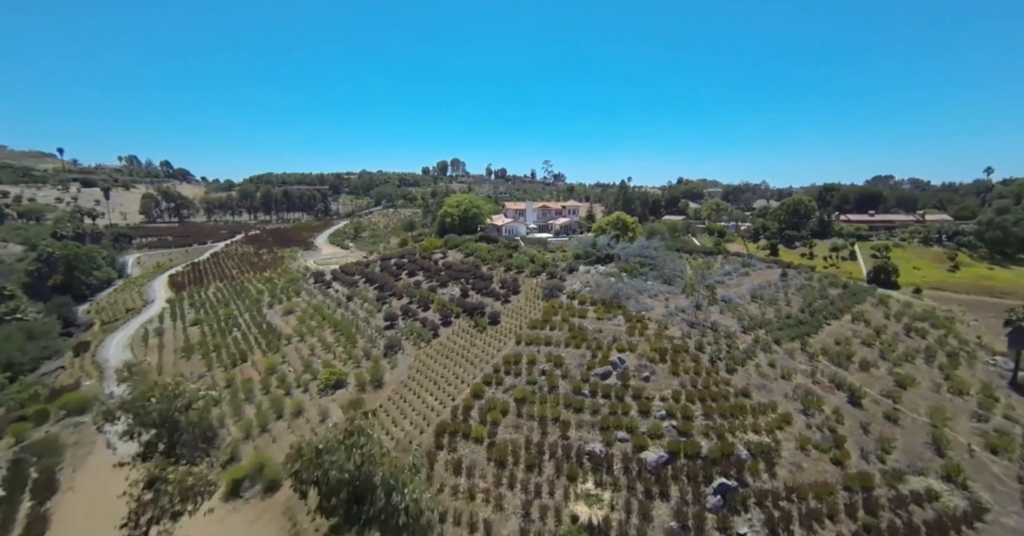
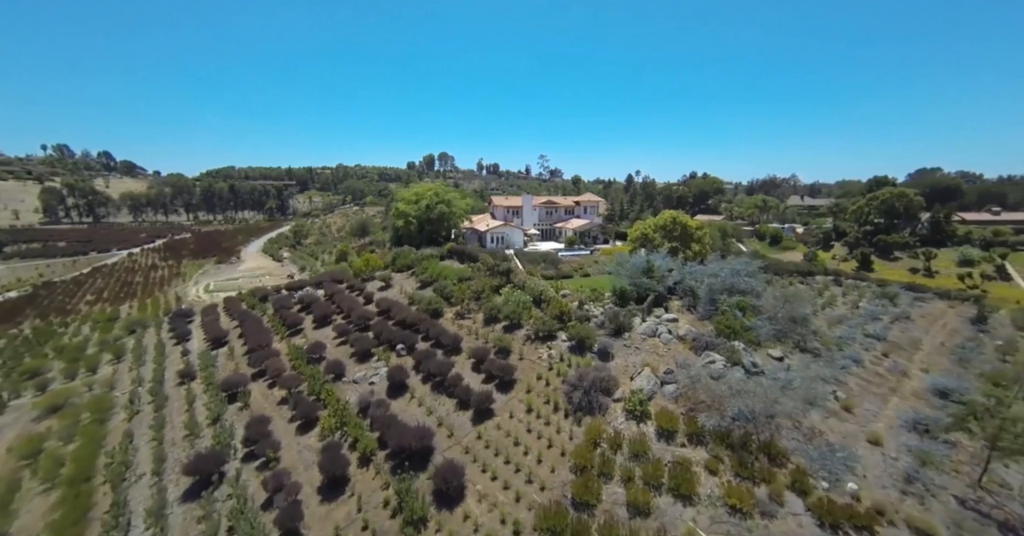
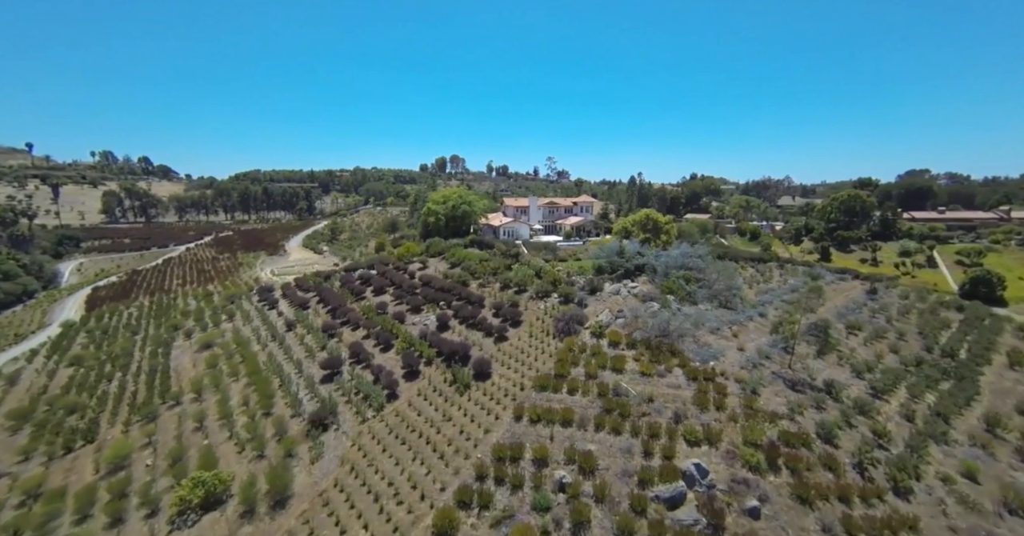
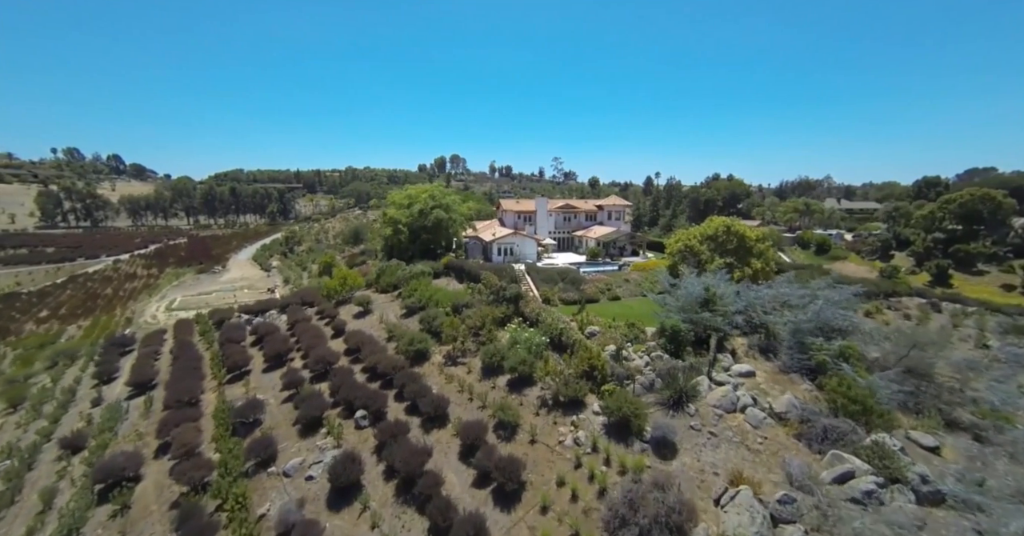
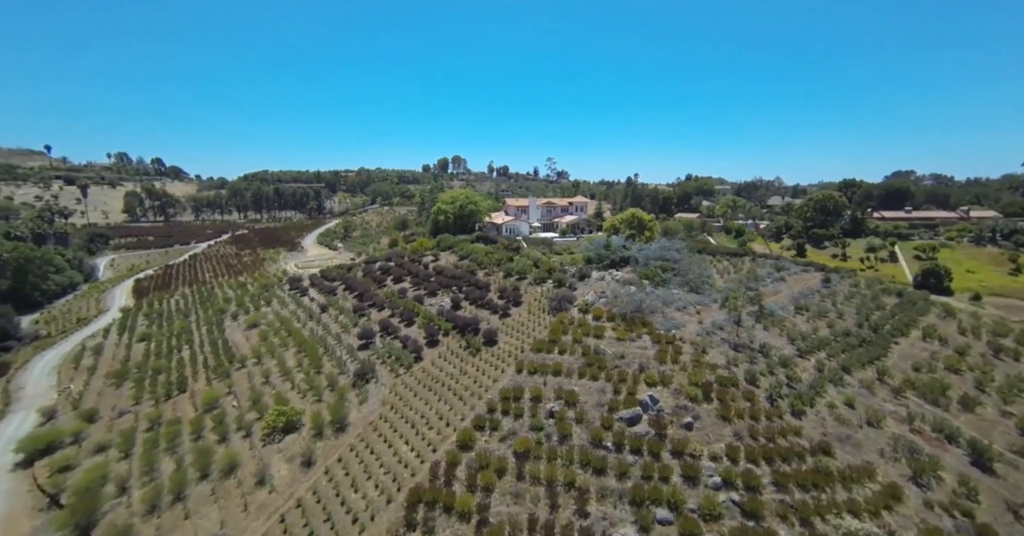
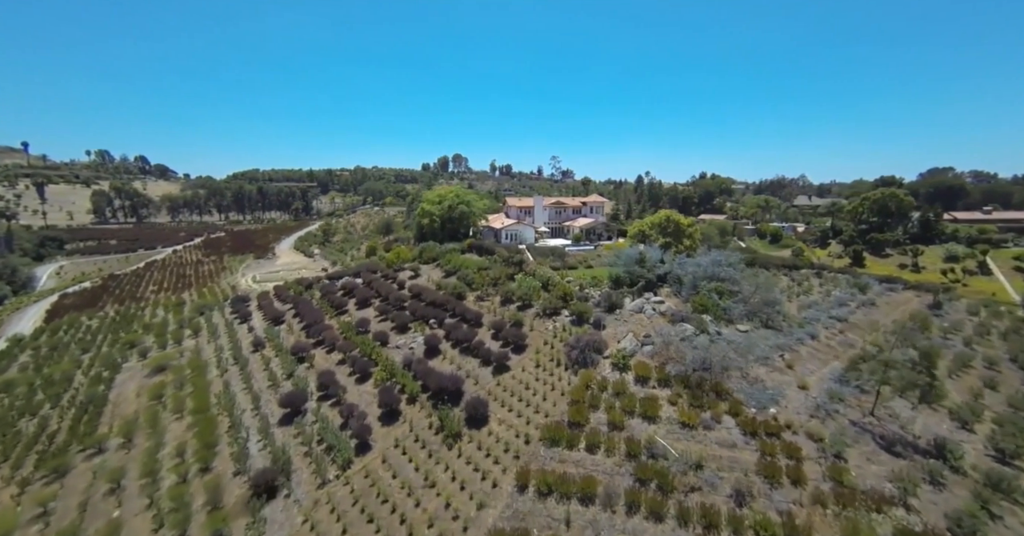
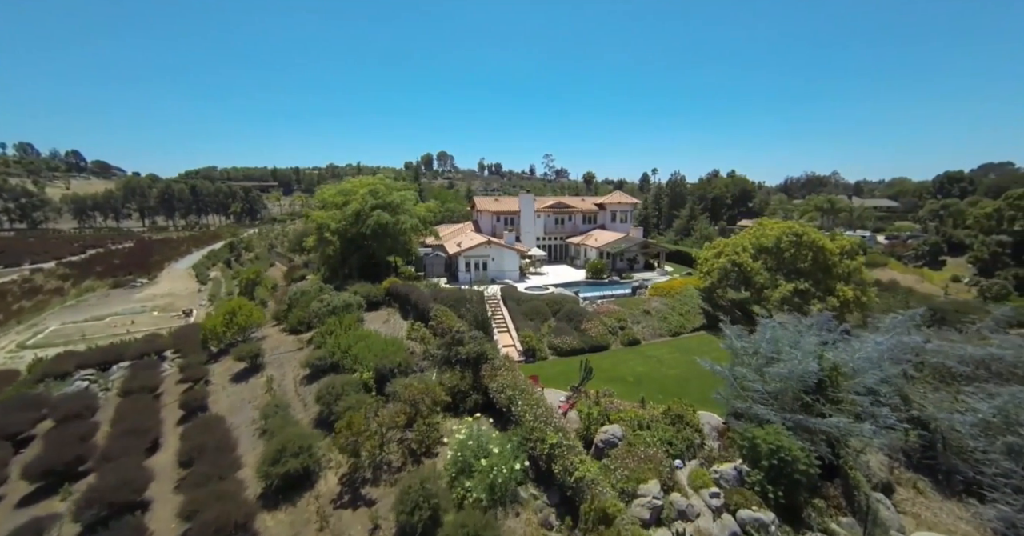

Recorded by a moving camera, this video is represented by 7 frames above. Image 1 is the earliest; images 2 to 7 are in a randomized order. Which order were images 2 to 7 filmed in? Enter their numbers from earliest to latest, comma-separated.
5, 3, 6, 2, 4, 7
